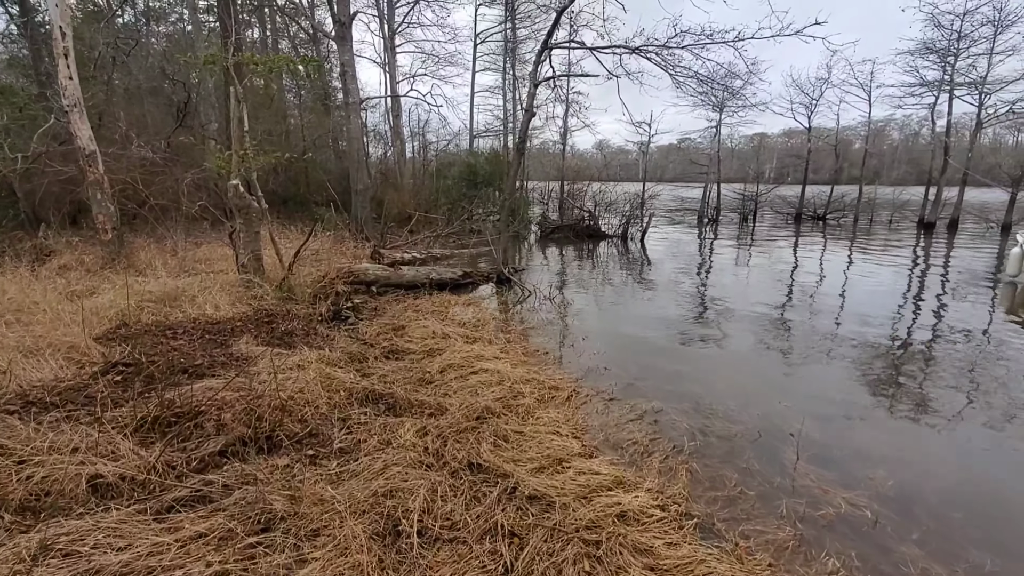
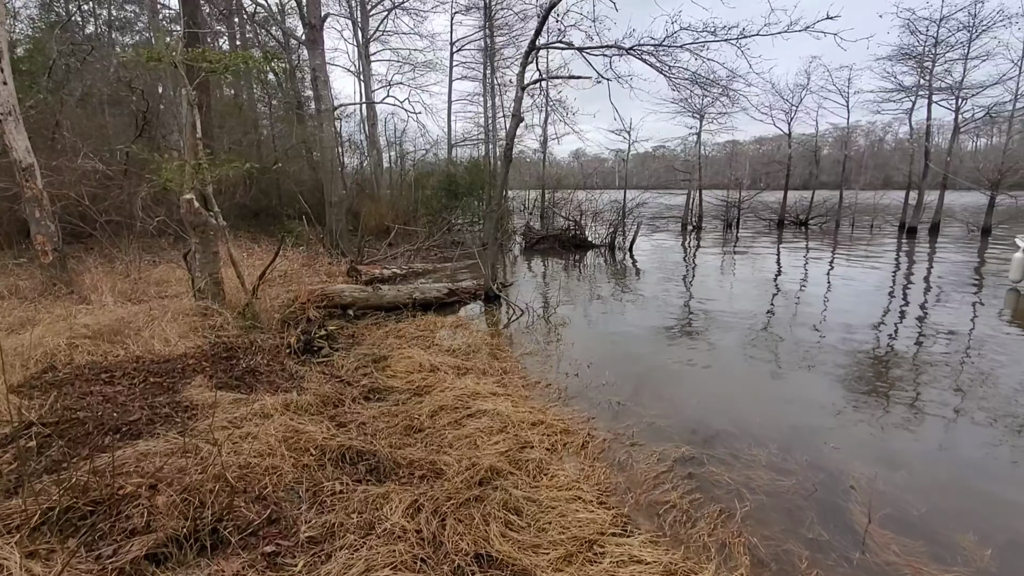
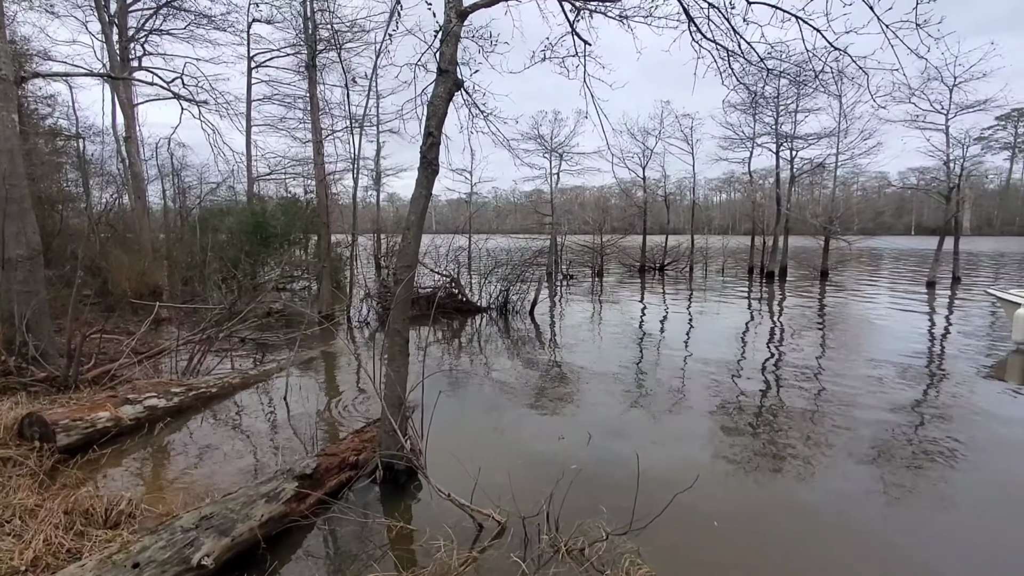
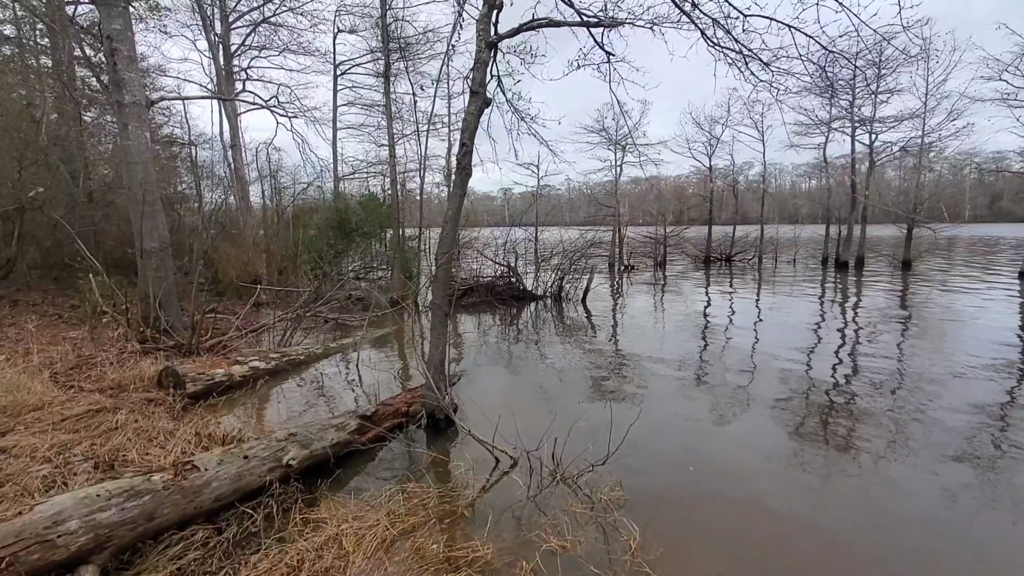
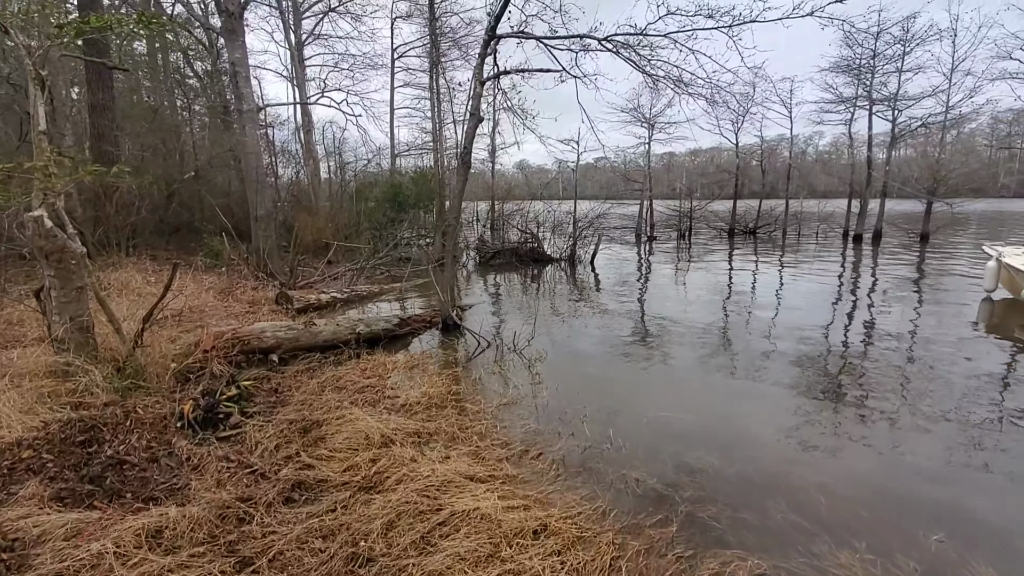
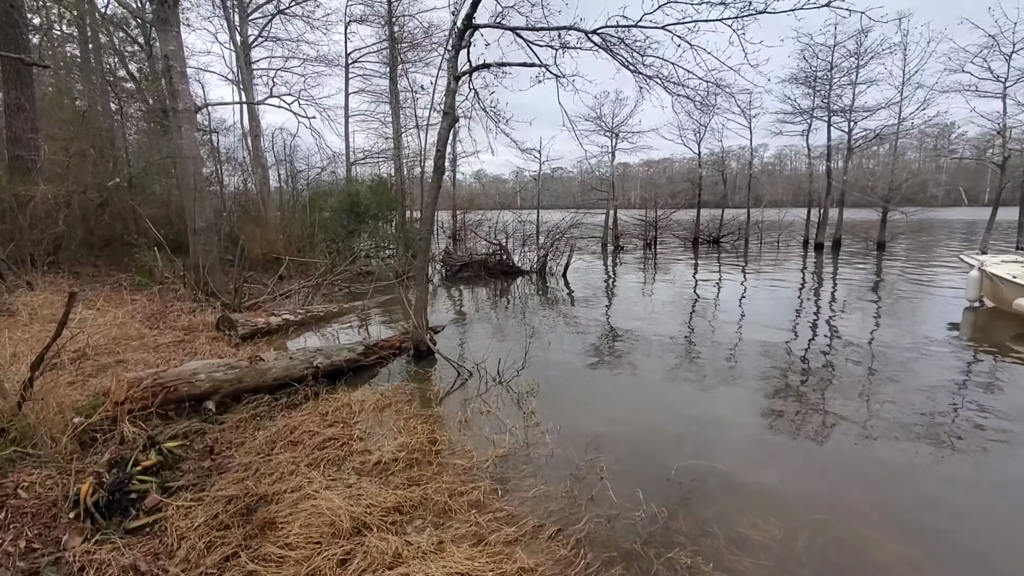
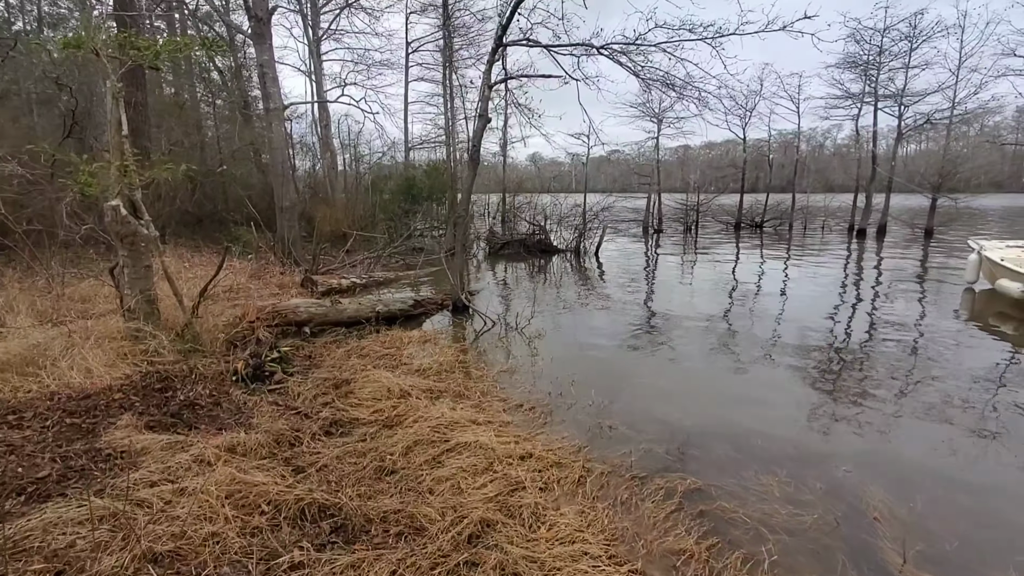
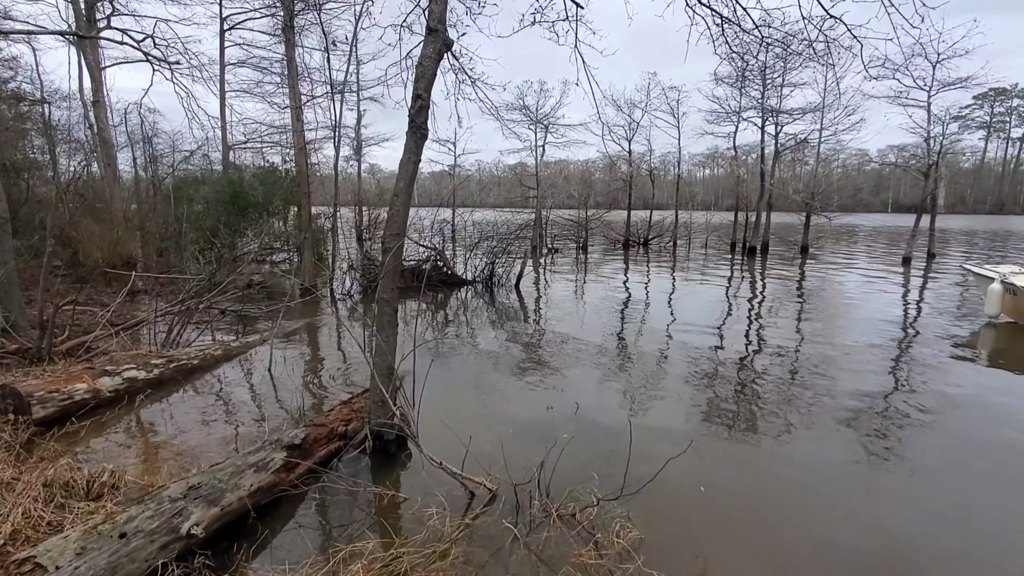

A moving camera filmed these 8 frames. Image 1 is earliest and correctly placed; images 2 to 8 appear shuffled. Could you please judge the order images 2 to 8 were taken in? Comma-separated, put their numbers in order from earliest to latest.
2, 7, 5, 6, 4, 3, 8
